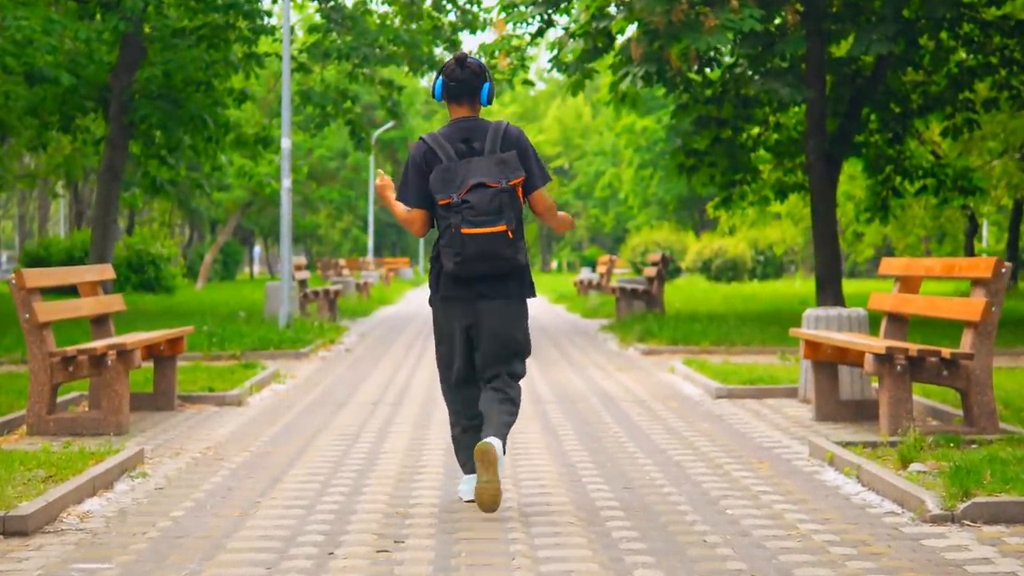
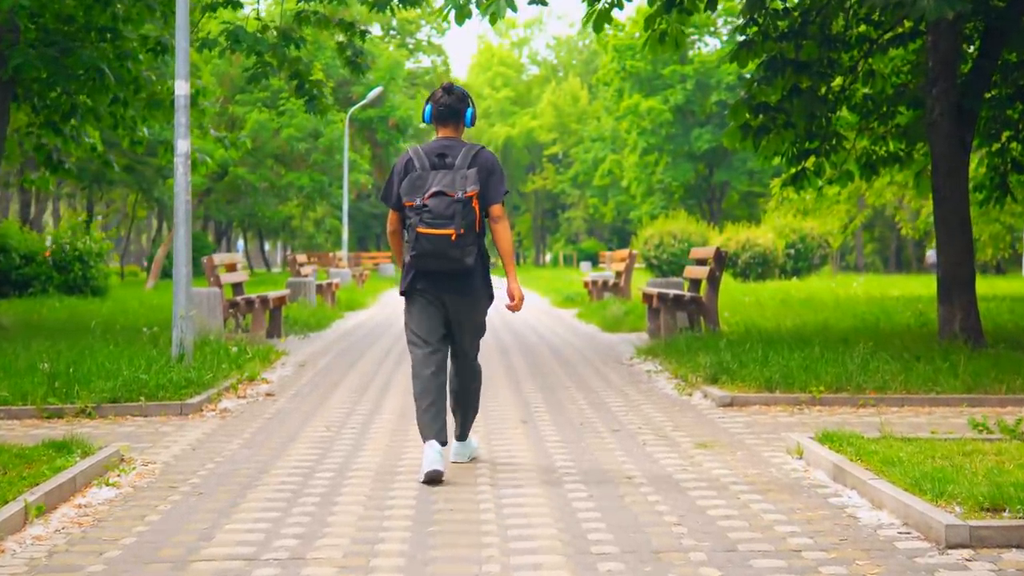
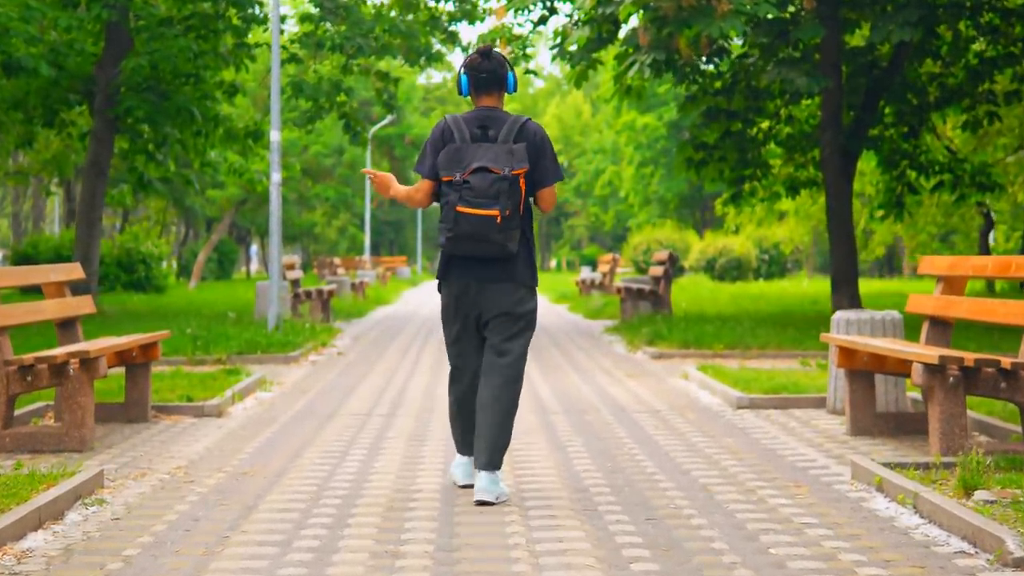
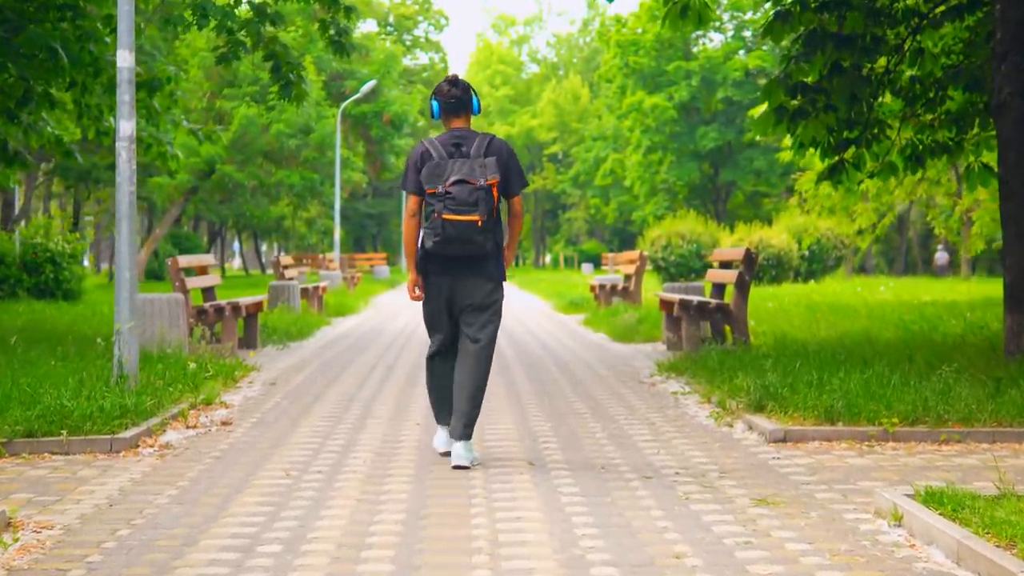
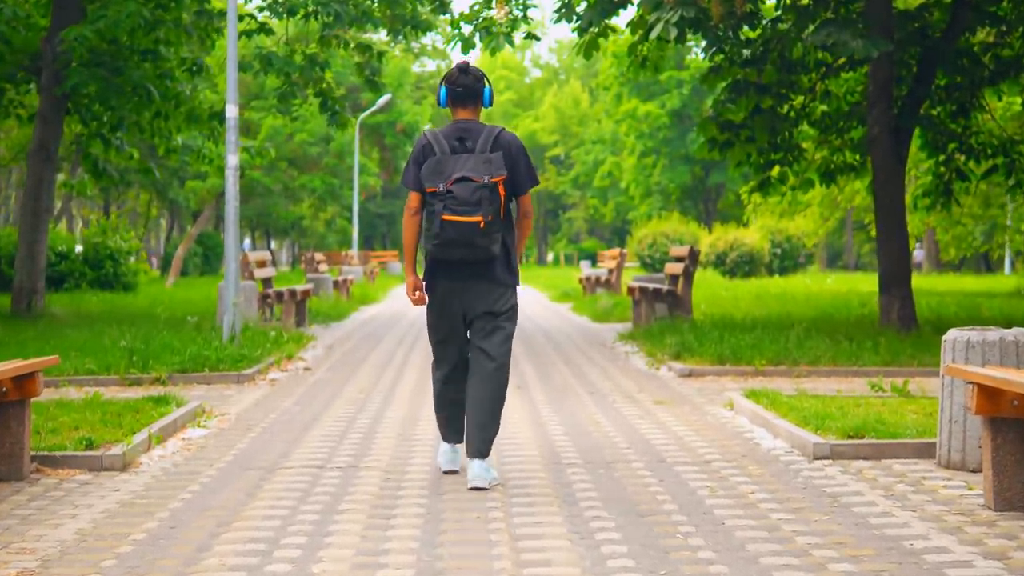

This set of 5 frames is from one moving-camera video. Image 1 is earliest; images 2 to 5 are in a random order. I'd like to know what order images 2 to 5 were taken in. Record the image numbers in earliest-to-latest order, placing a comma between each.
3, 5, 2, 4
